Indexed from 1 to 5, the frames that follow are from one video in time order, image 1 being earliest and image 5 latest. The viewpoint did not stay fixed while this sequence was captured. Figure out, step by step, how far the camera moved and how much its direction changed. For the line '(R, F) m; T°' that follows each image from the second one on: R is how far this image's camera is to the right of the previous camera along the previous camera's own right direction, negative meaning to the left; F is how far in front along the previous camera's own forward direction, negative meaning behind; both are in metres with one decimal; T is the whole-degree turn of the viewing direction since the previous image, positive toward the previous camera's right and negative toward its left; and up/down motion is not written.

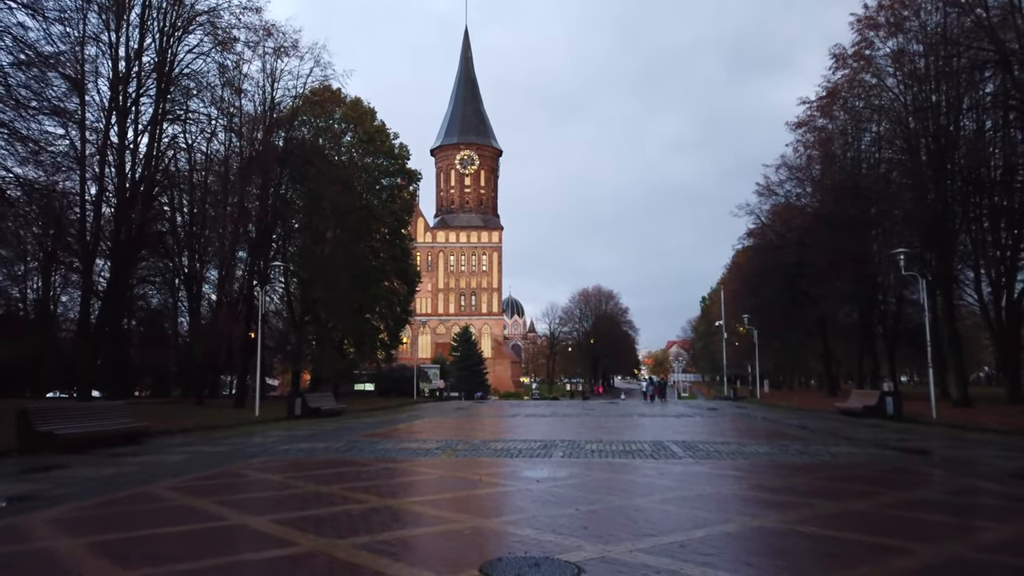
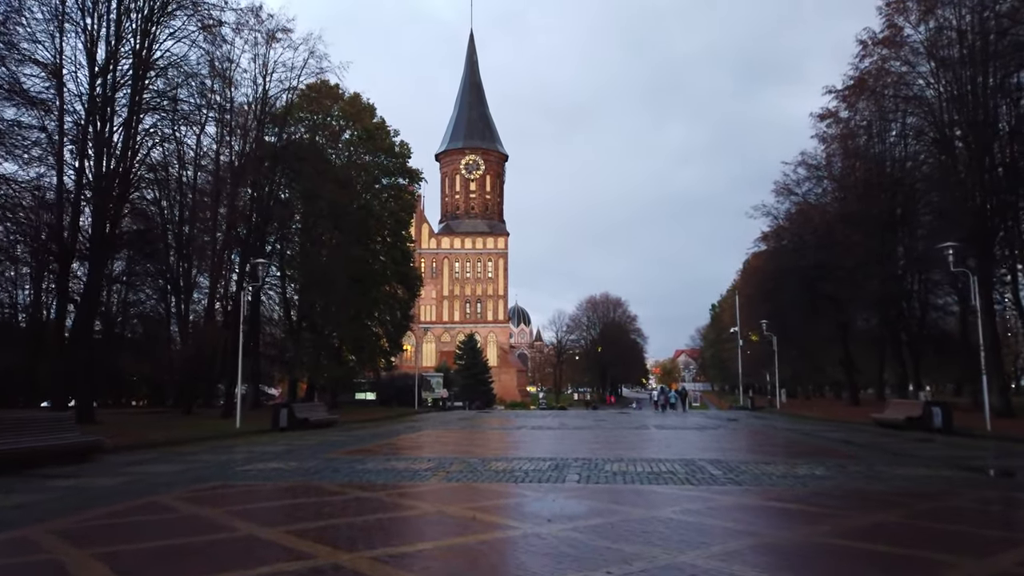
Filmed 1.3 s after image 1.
(0.0, +1.8) m; 0°
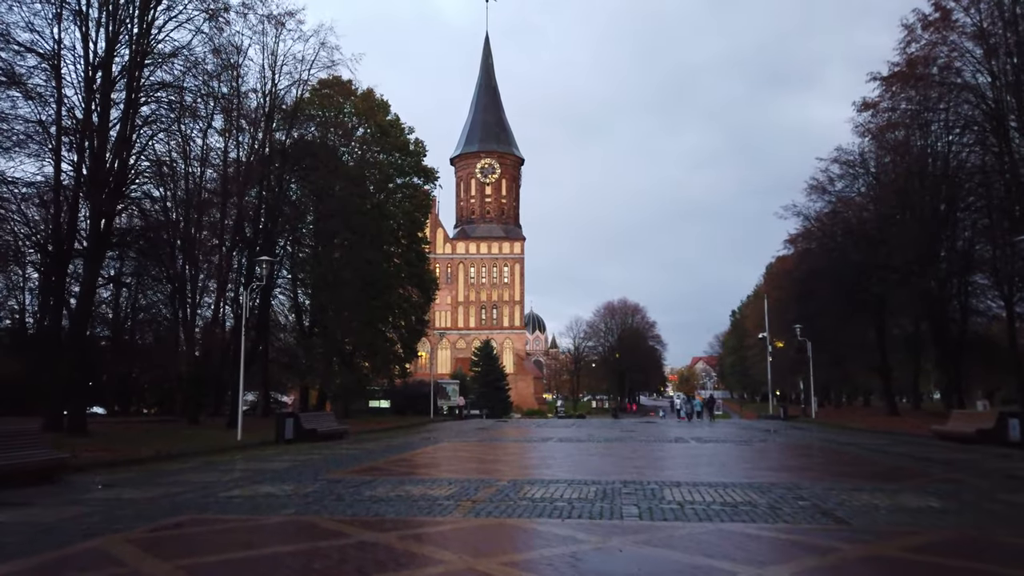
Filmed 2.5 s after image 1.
(-0.3, +1.6) m; -1°
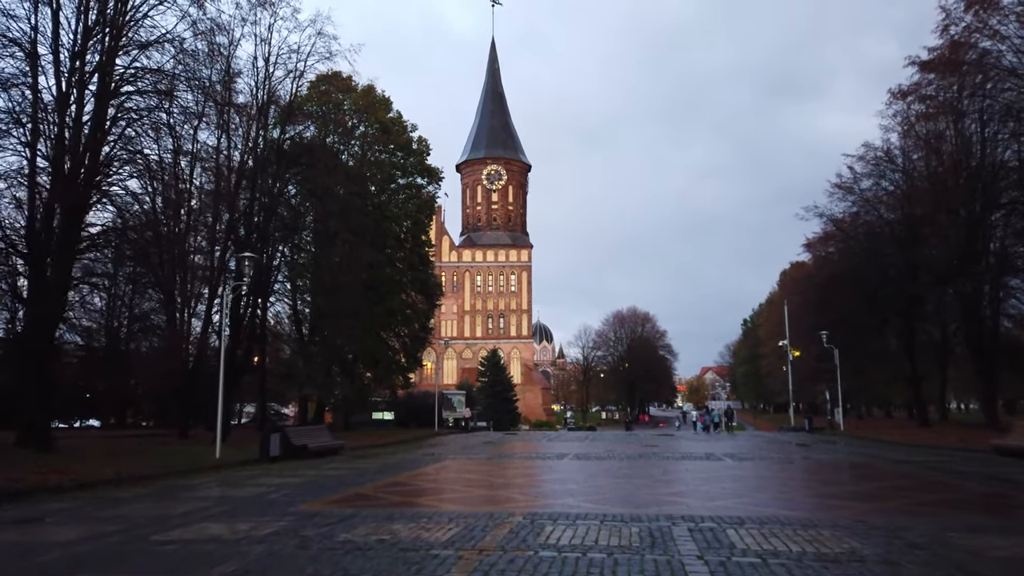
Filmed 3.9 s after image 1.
(-0.1, +1.8) m; -1°
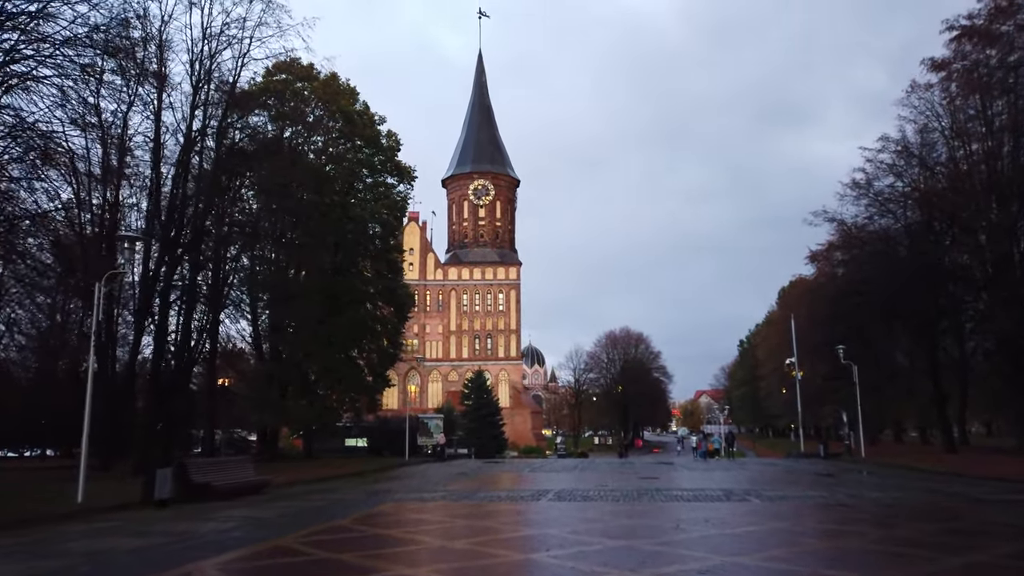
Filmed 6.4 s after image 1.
(+0.5, +3.6) m; +1°
